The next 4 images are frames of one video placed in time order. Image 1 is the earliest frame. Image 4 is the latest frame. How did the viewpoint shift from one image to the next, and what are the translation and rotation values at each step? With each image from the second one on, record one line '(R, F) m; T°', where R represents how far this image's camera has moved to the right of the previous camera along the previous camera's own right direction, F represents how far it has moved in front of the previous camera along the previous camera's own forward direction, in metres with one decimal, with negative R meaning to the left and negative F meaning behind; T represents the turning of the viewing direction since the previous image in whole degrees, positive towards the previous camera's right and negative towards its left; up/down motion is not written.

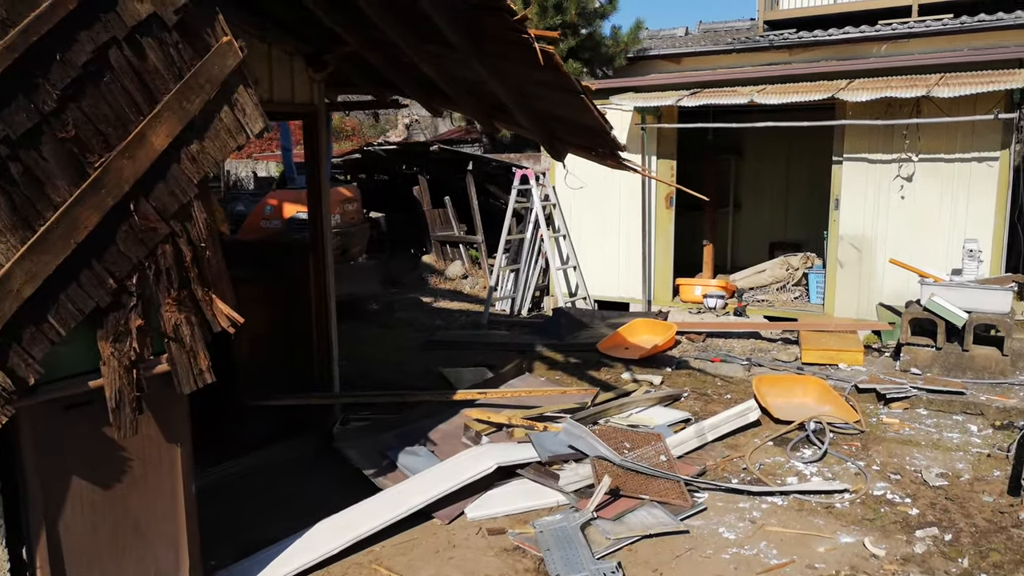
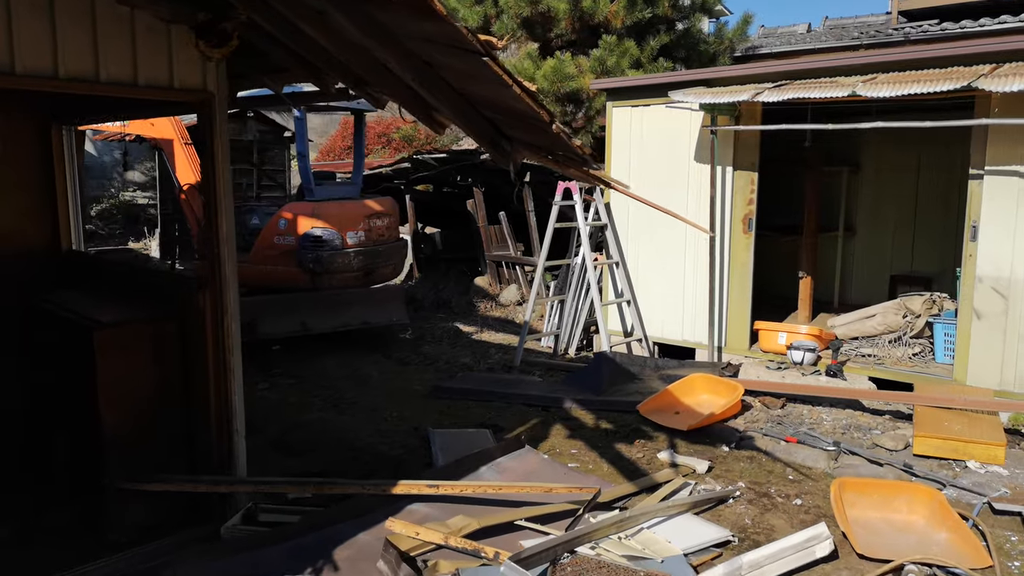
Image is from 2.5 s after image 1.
(+0.7, +1.4) m; -9°
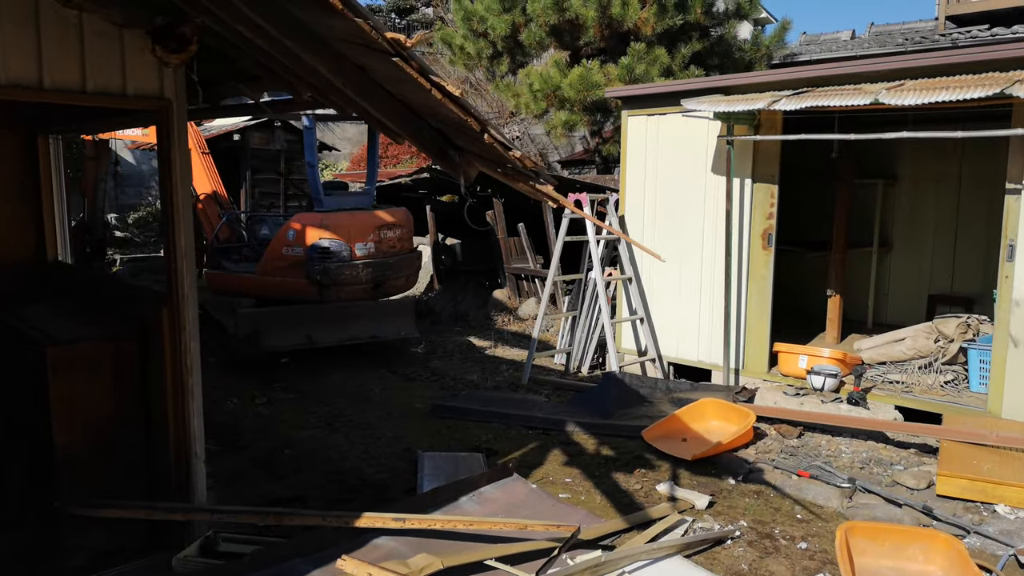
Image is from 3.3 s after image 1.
(+0.3, +0.3) m; -3°
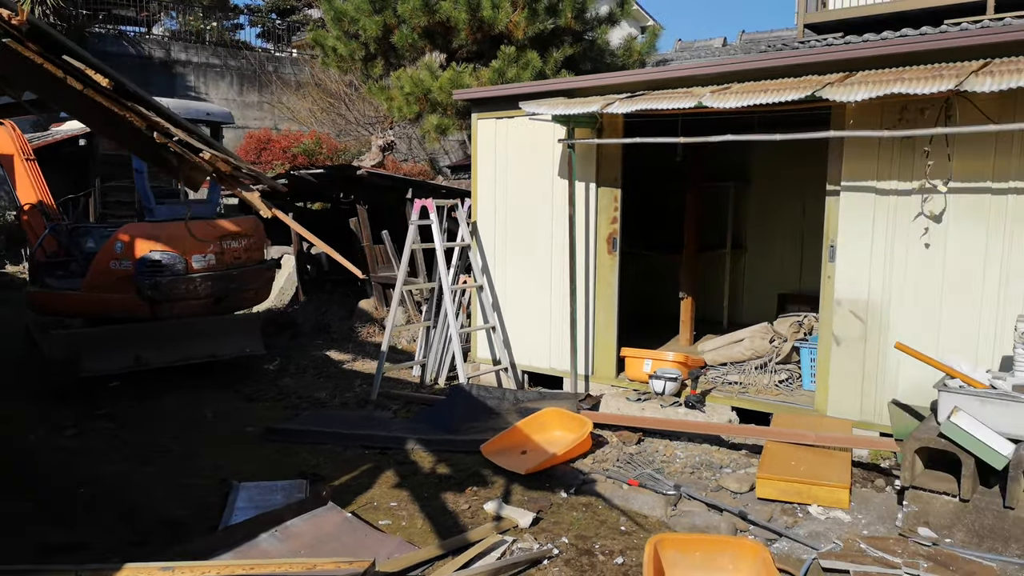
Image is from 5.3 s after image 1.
(+0.5, +0.2) m; +7°
